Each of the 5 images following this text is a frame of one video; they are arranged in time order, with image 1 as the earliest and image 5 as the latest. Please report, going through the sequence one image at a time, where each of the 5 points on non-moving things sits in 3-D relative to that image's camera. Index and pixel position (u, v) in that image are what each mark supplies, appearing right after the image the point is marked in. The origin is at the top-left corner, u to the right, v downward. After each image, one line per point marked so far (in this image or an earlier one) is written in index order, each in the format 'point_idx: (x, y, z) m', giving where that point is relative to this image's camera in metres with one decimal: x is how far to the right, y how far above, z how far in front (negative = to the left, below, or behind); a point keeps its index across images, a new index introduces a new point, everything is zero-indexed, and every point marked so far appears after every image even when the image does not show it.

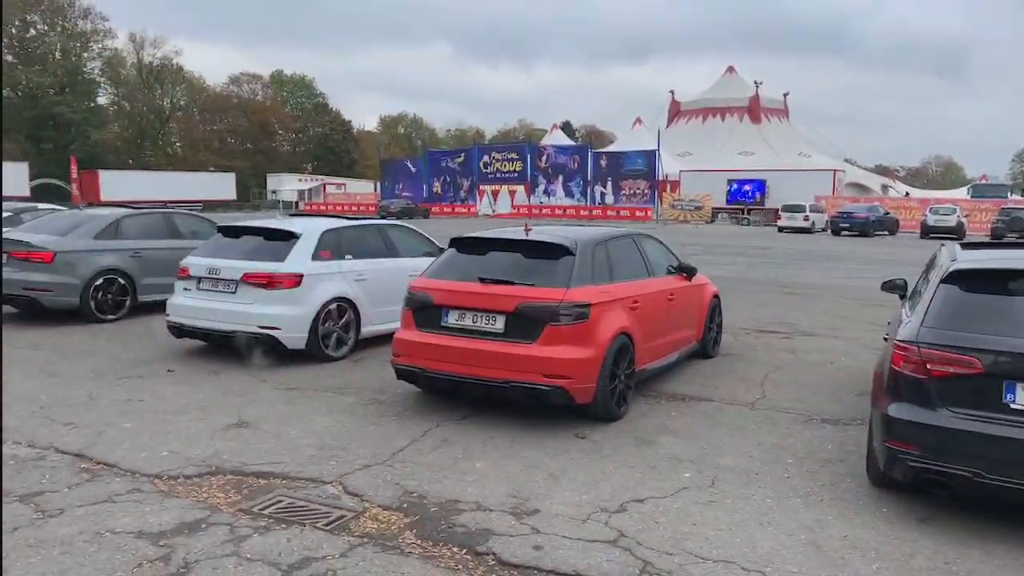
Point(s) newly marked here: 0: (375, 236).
0: (-1.7, +0.7, +9.4) m
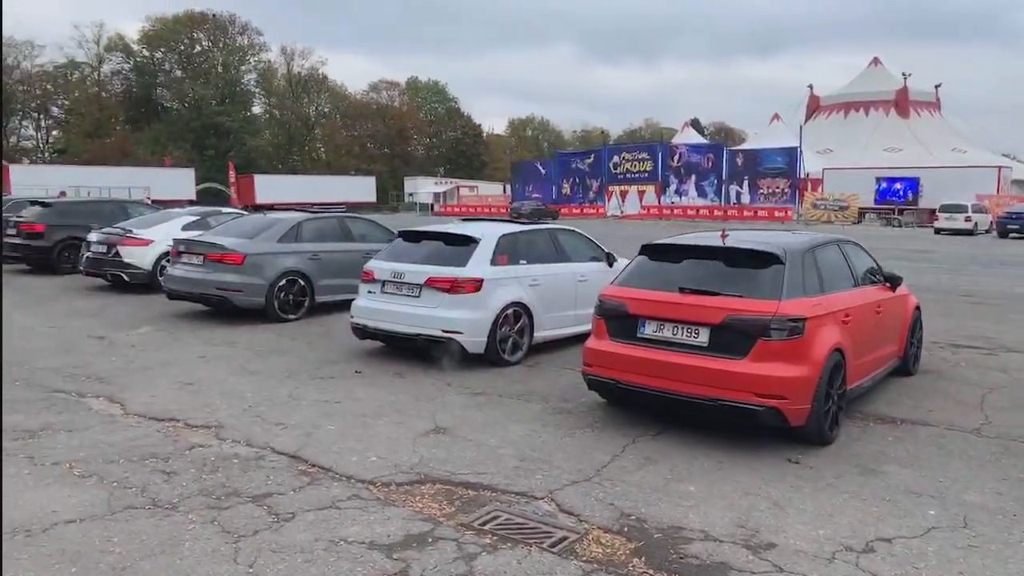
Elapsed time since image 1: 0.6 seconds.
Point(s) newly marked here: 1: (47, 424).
0: (+0.4, +0.6, +9.3) m
1: (-3.7, -1.1, +5.9) m
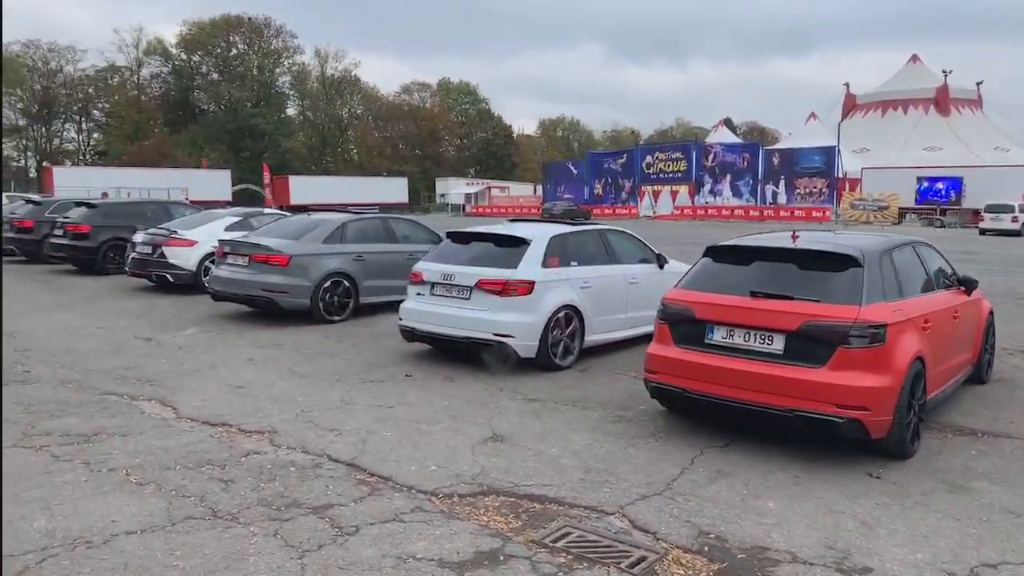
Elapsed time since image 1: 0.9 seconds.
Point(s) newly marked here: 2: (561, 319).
0: (+1.0, +0.6, +9.0) m
1: (-3.2, -1.1, +5.8) m
2: (+0.5, -0.3, +8.1) m
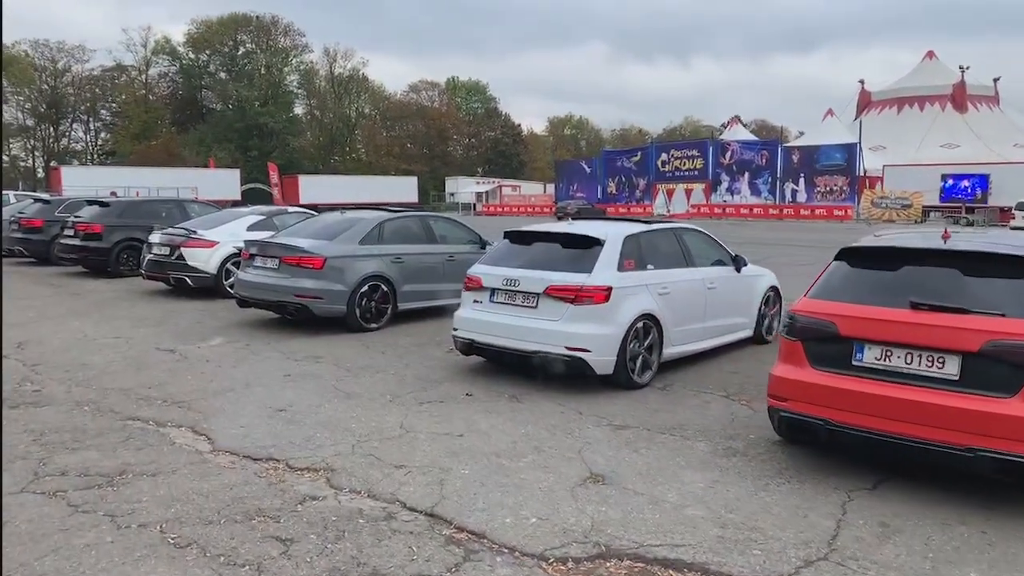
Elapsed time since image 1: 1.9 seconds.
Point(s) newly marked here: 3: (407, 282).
0: (+1.7, +0.5, +8.1) m
1: (-2.5, -1.2, +4.9) m
2: (+1.2, -0.4, +7.1) m
3: (-1.4, +0.1, +10.2) m
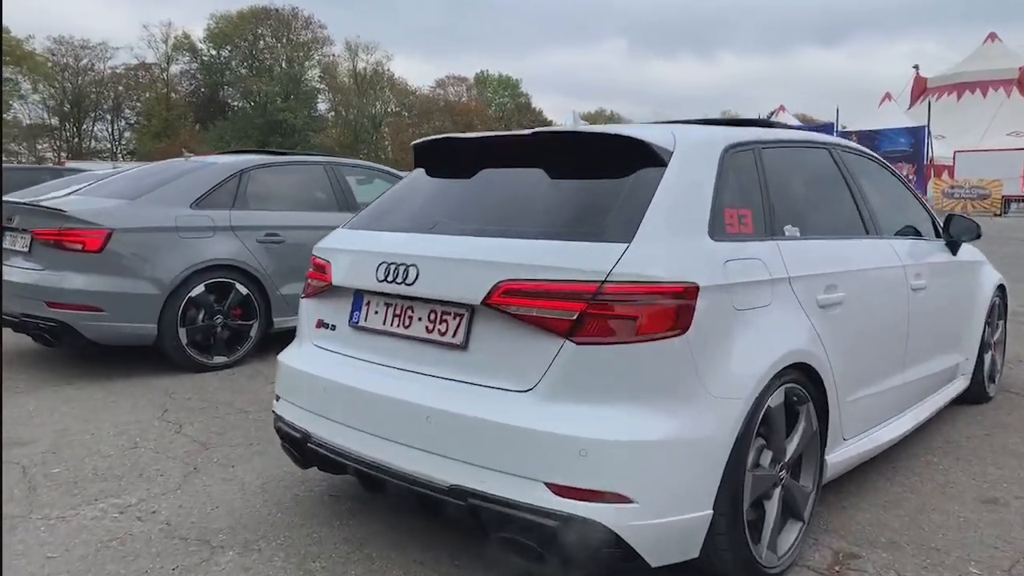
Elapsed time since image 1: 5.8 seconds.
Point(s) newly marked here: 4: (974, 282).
0: (+1.4, +0.5, +3.4) m
1: (-3.0, -1.2, +0.4) m
2: (+0.8, -0.4, +2.5) m
3: (-1.7, +0.1, +5.7) m
4: (+2.6, 0.0, +4.3) m
